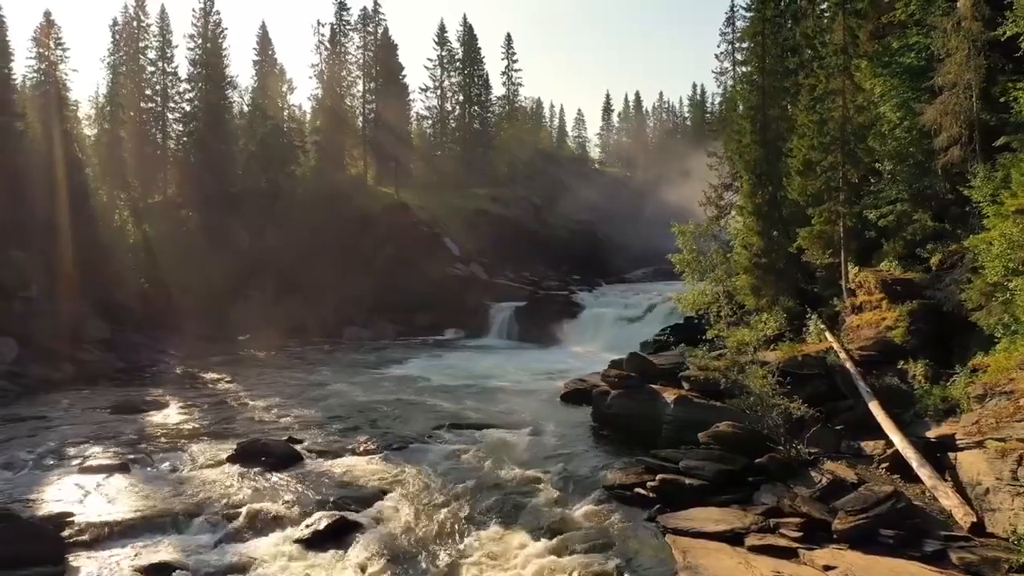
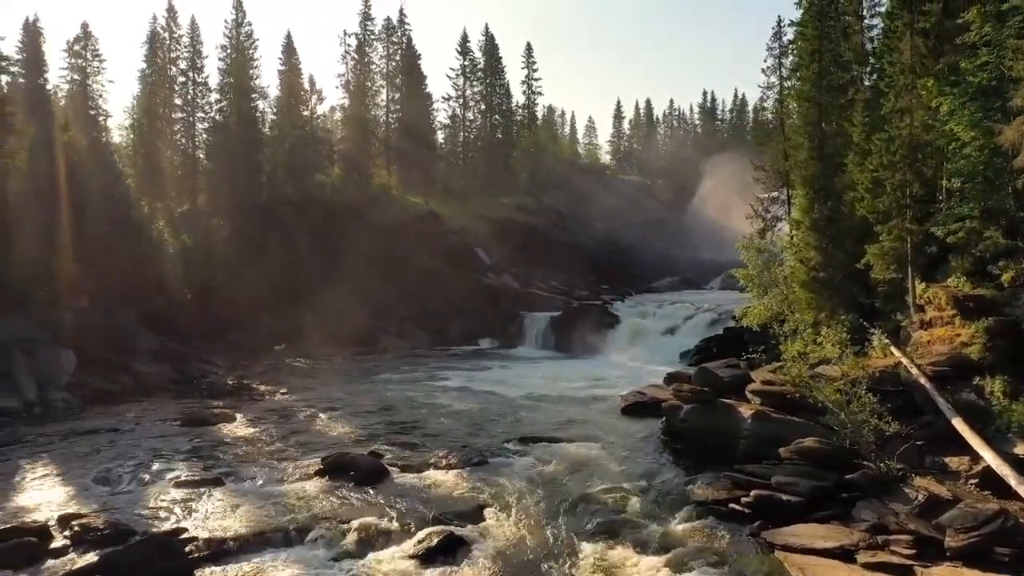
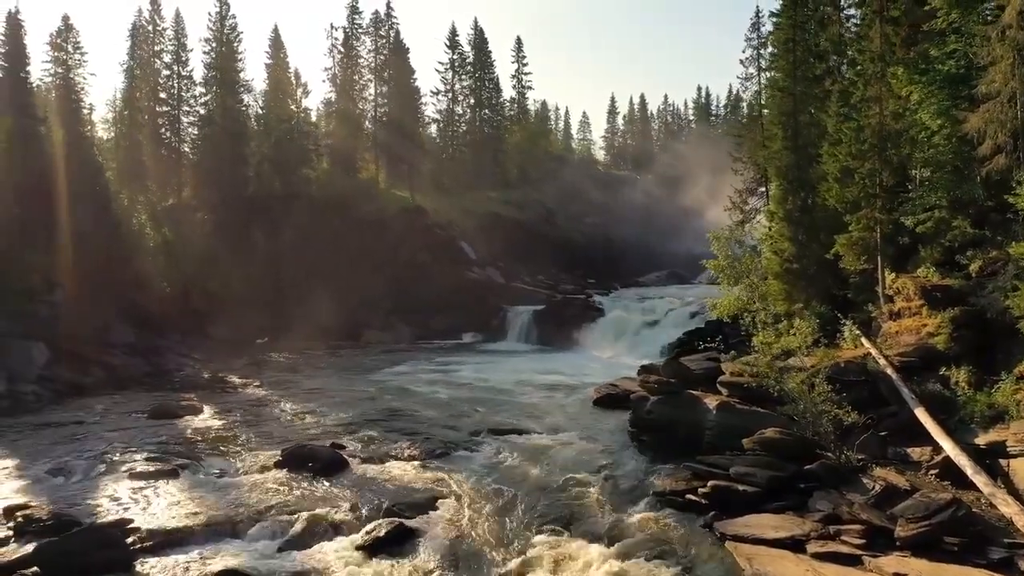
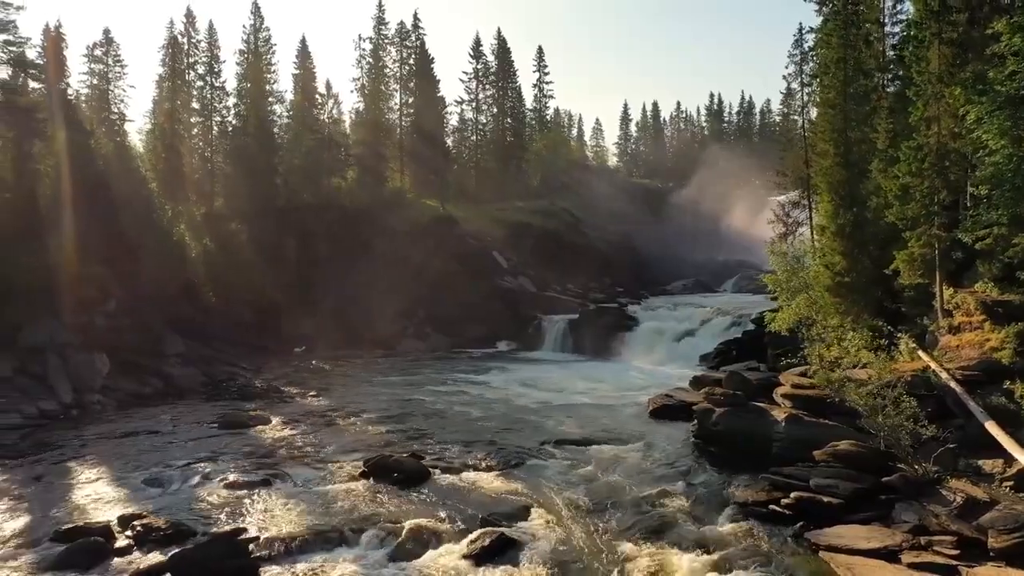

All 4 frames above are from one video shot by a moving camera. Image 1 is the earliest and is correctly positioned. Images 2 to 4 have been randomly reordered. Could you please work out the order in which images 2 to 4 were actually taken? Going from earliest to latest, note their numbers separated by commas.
3, 2, 4
